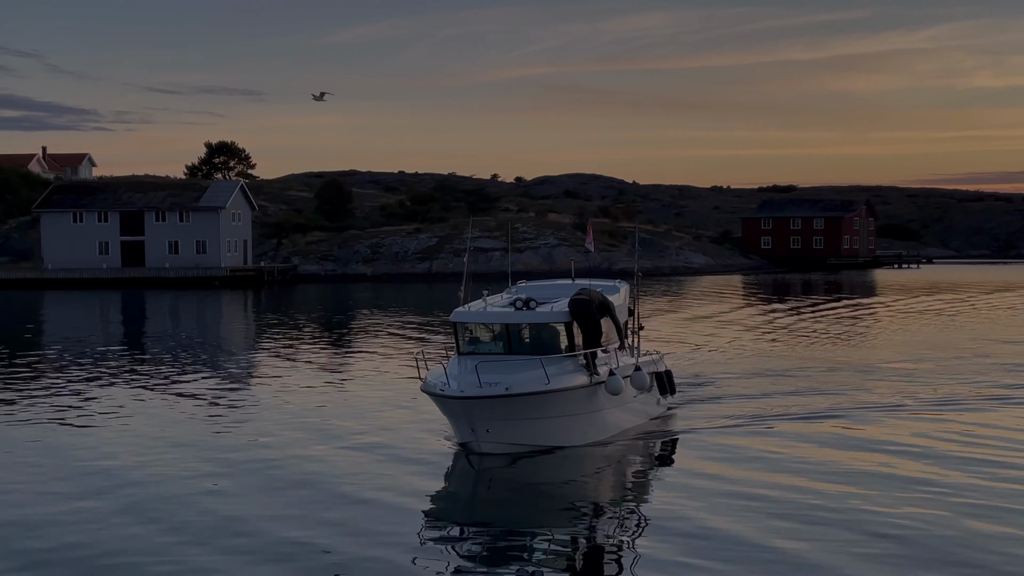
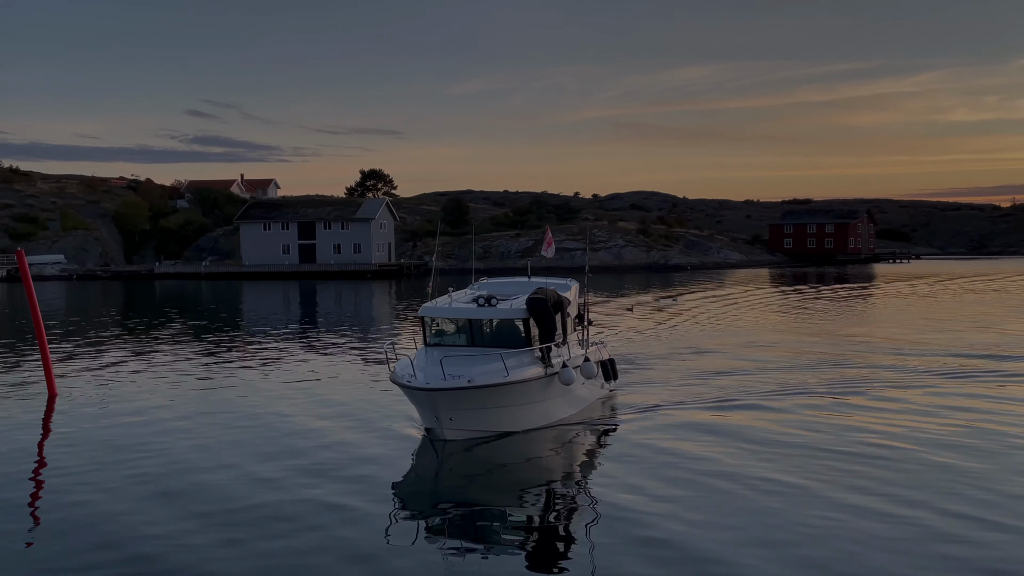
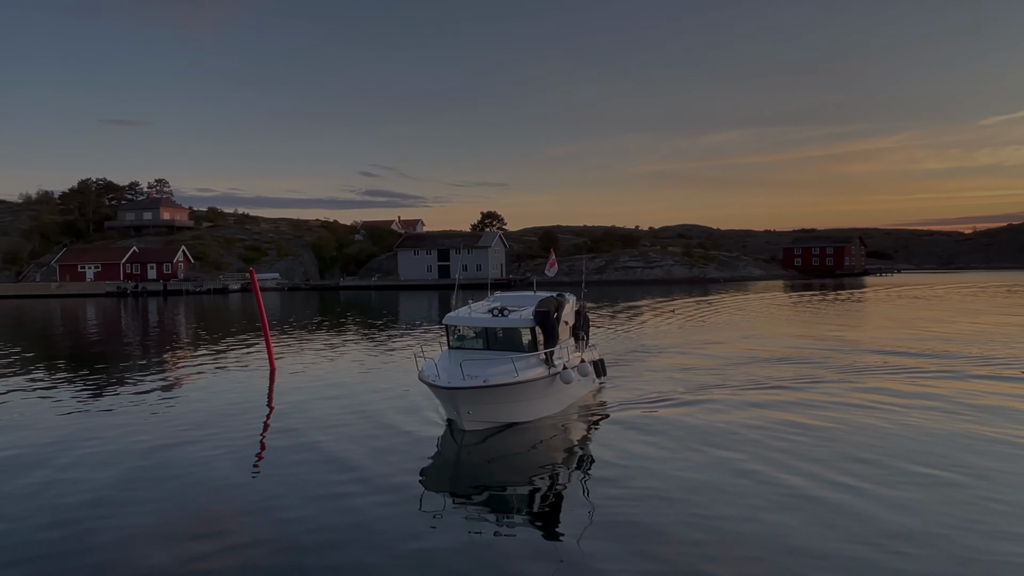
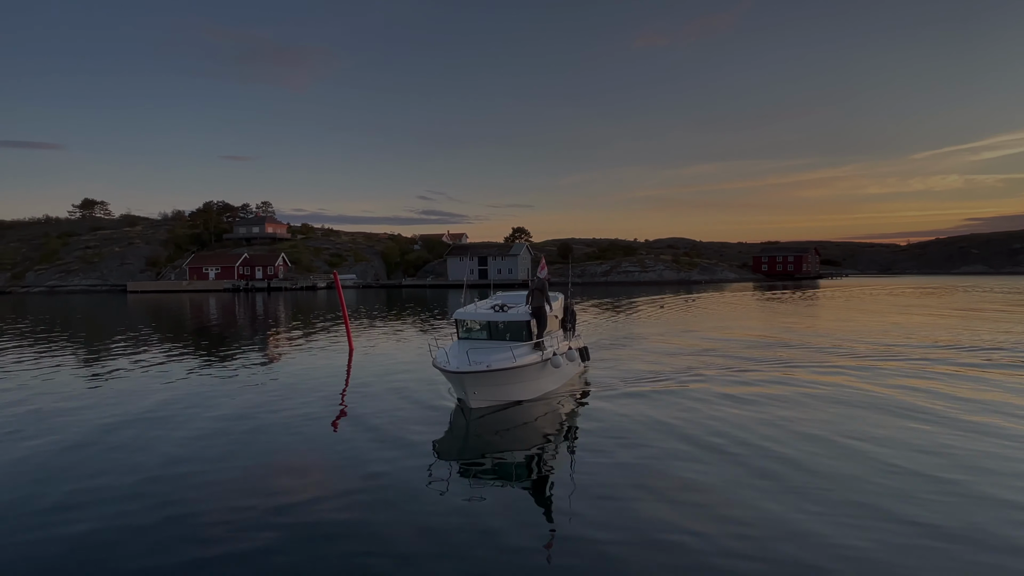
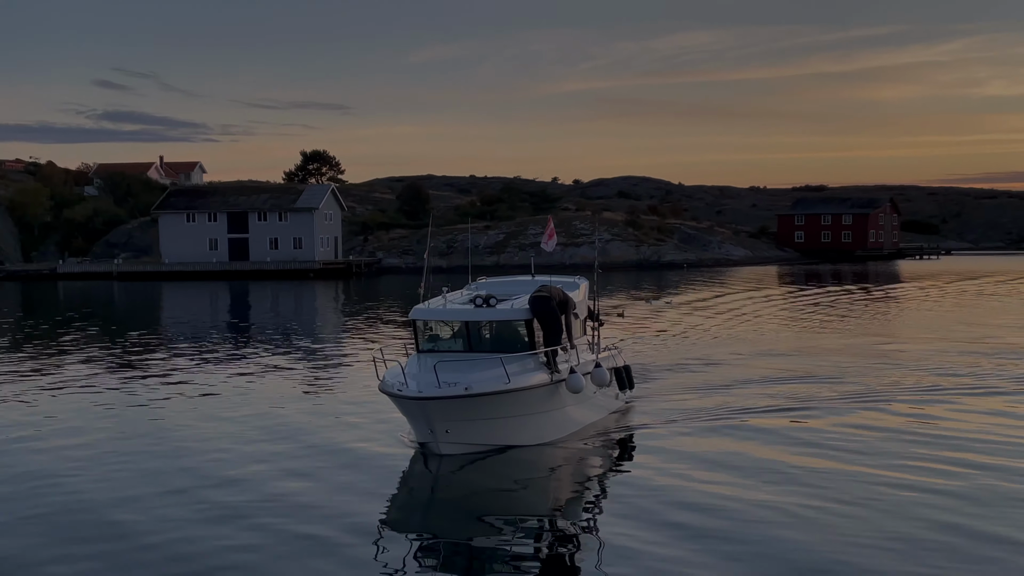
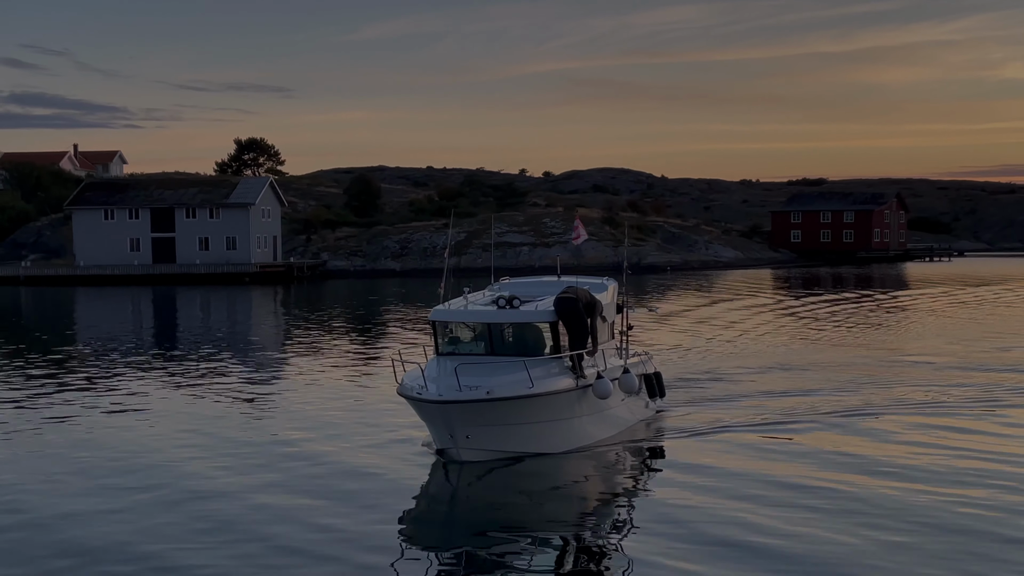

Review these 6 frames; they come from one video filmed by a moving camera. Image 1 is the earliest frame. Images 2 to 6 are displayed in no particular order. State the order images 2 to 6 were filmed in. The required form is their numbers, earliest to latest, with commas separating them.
6, 5, 2, 3, 4
